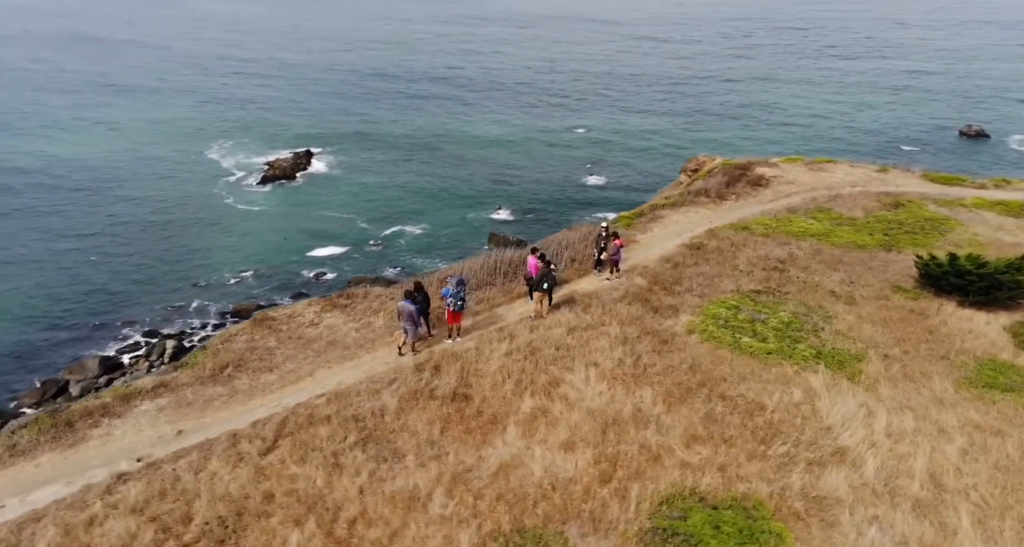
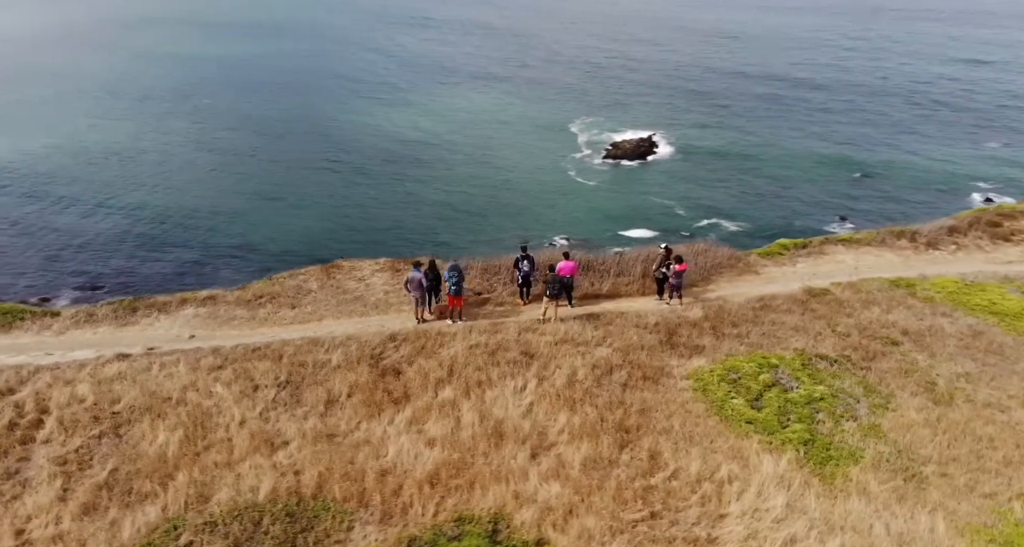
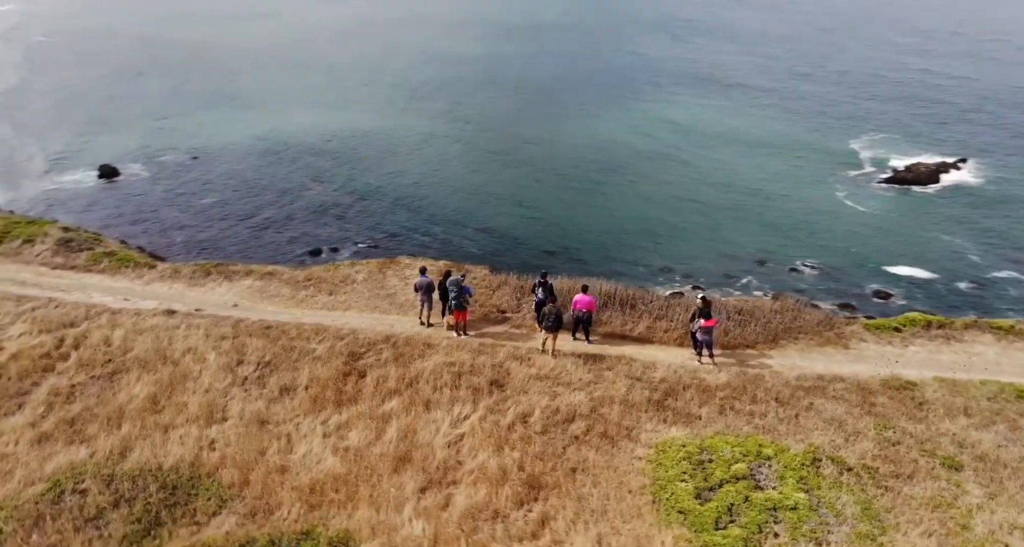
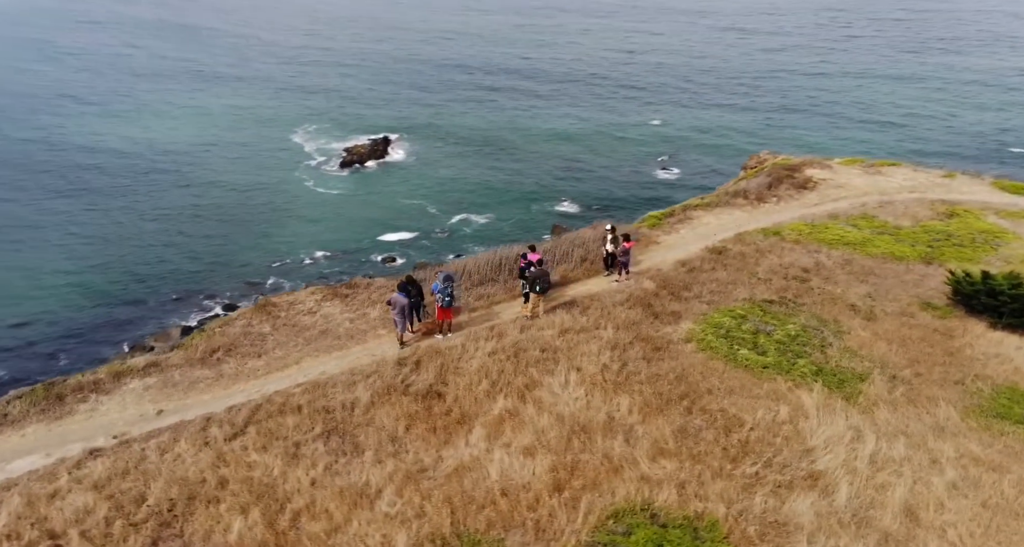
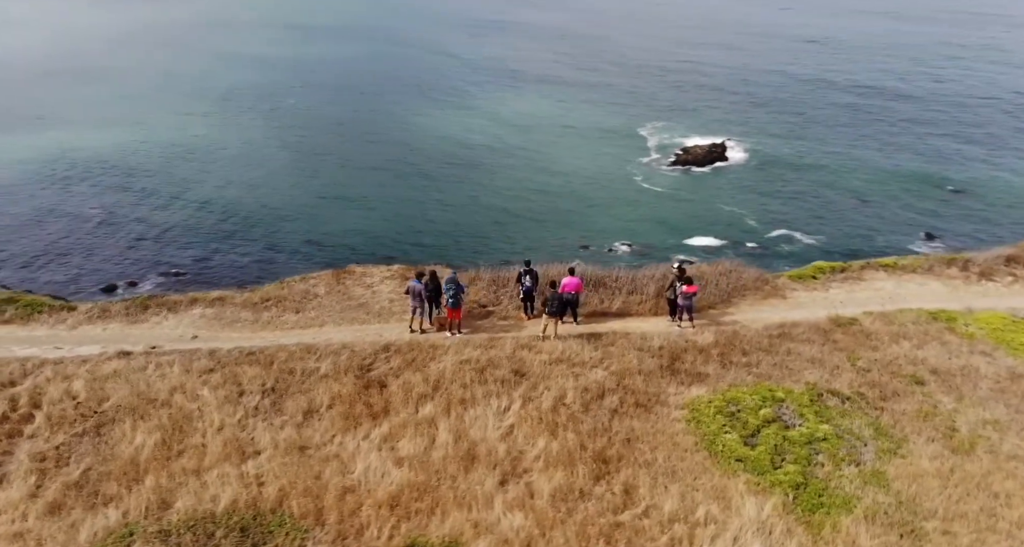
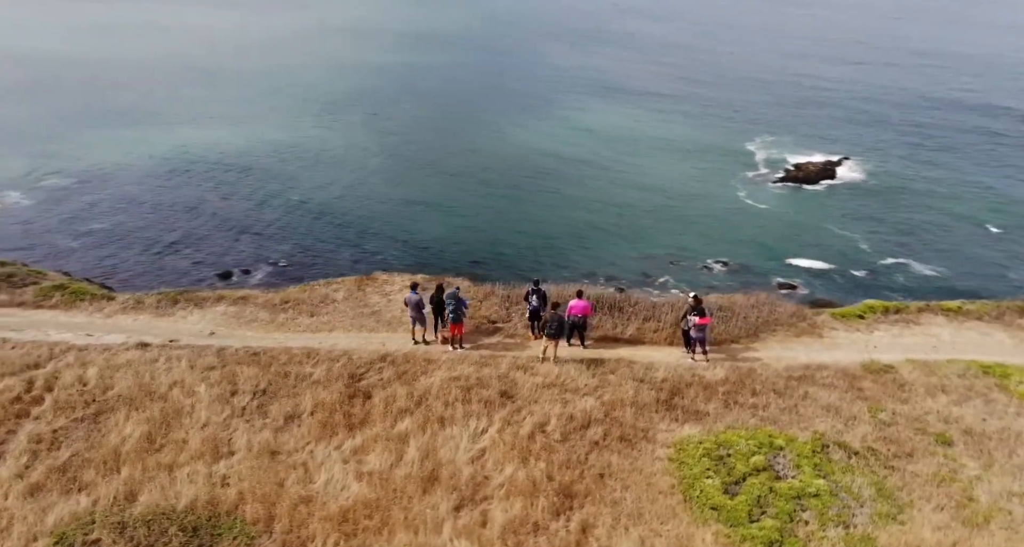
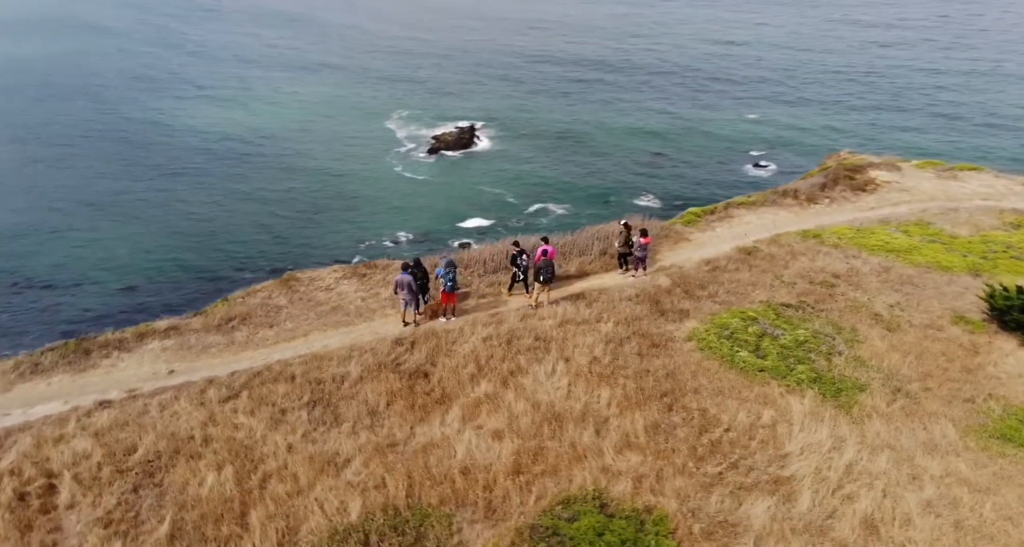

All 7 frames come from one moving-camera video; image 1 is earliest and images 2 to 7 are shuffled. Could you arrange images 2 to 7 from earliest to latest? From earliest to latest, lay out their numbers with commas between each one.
4, 7, 2, 5, 6, 3
